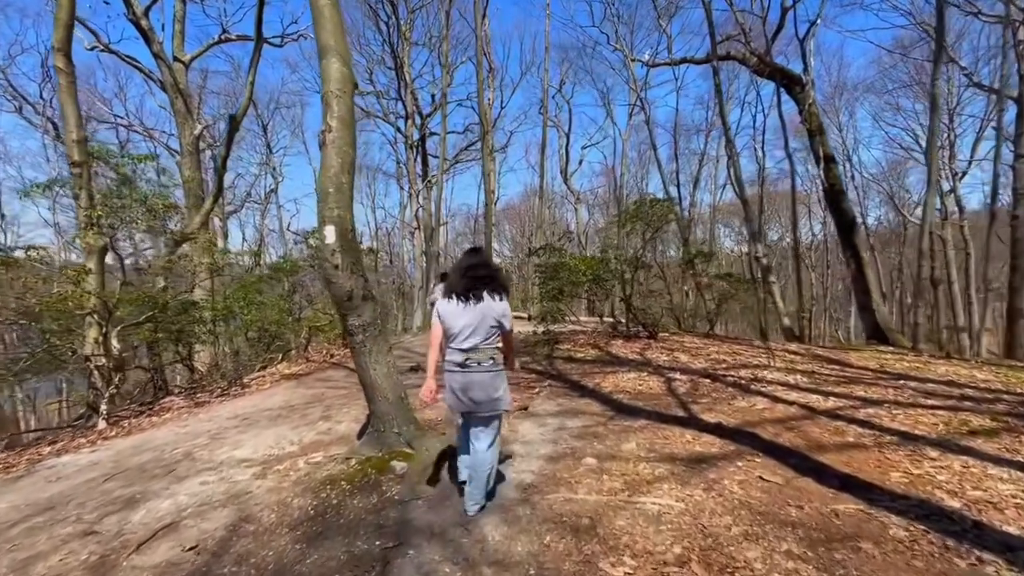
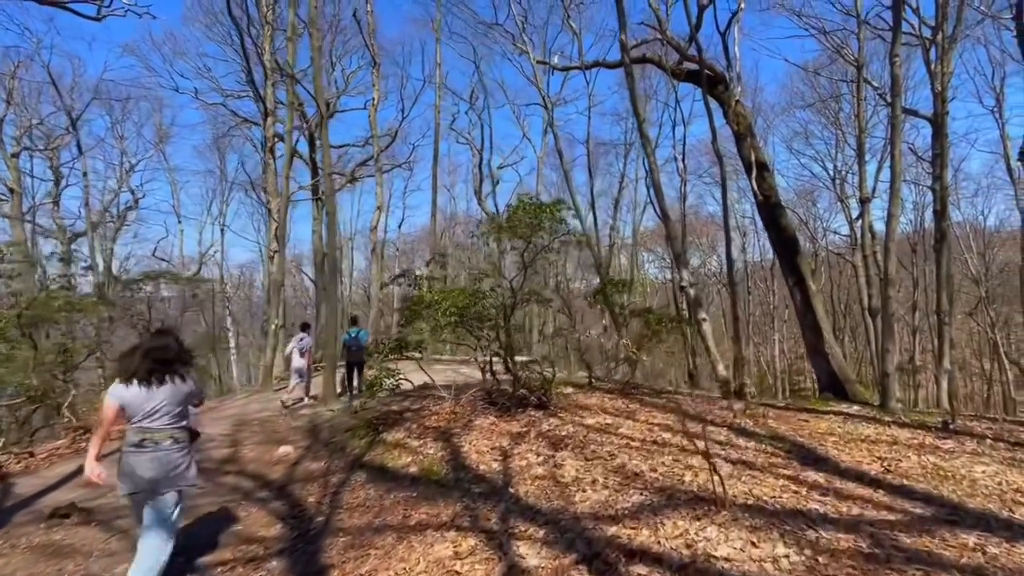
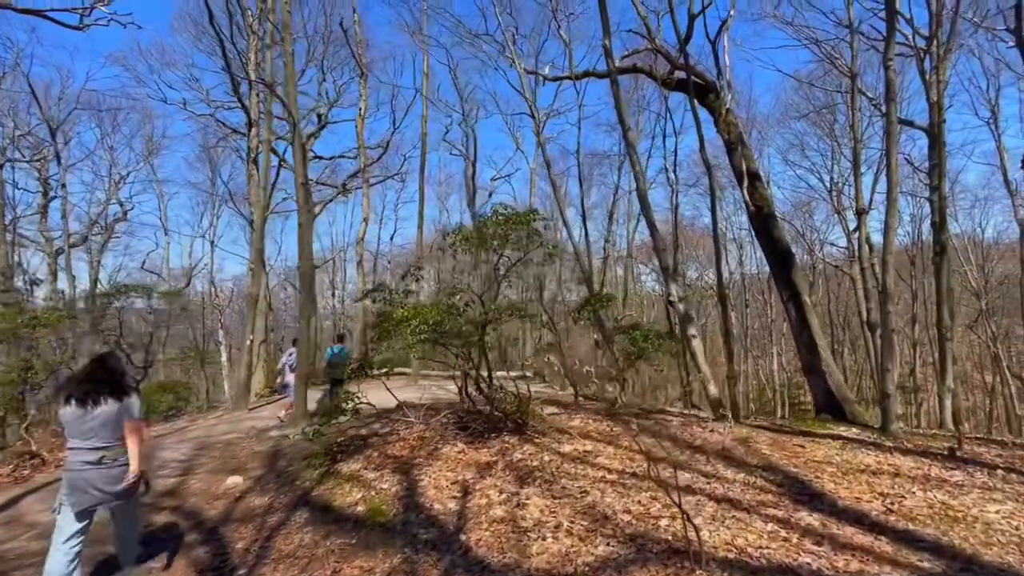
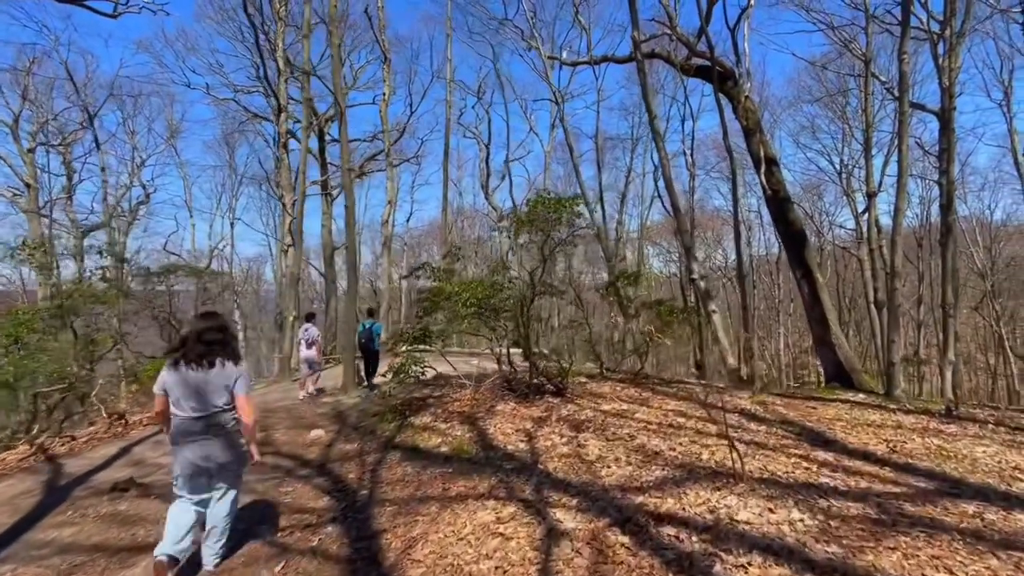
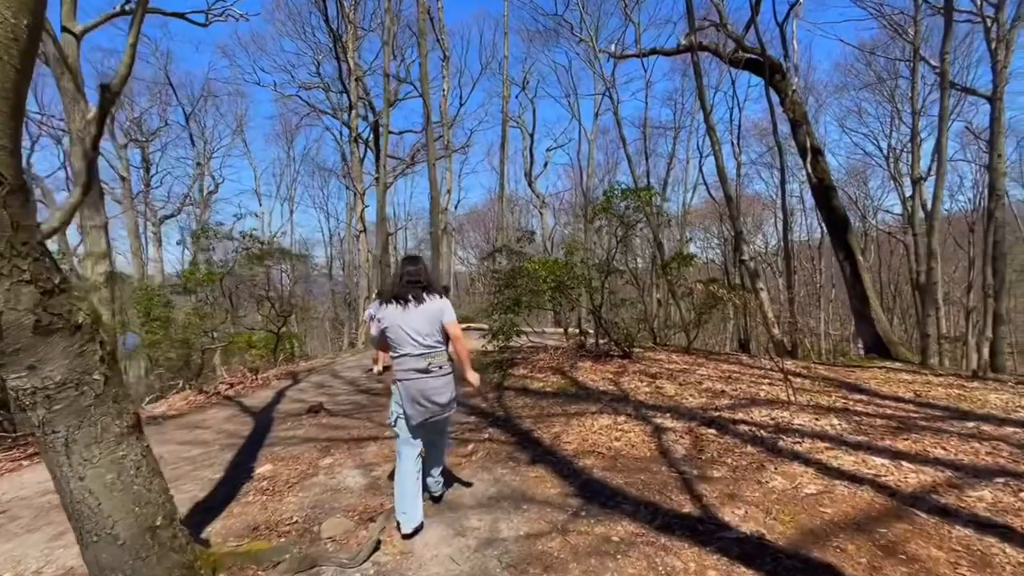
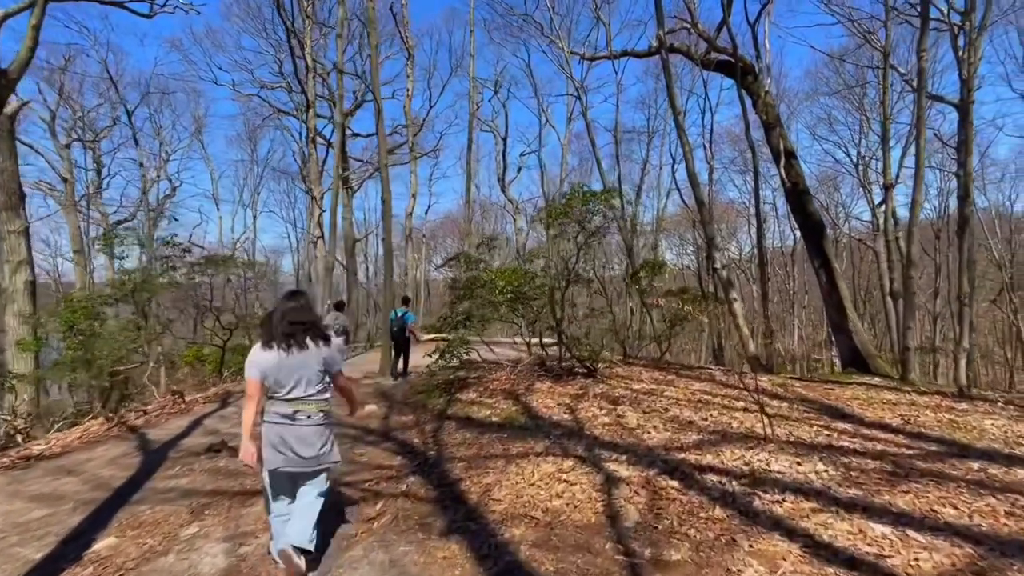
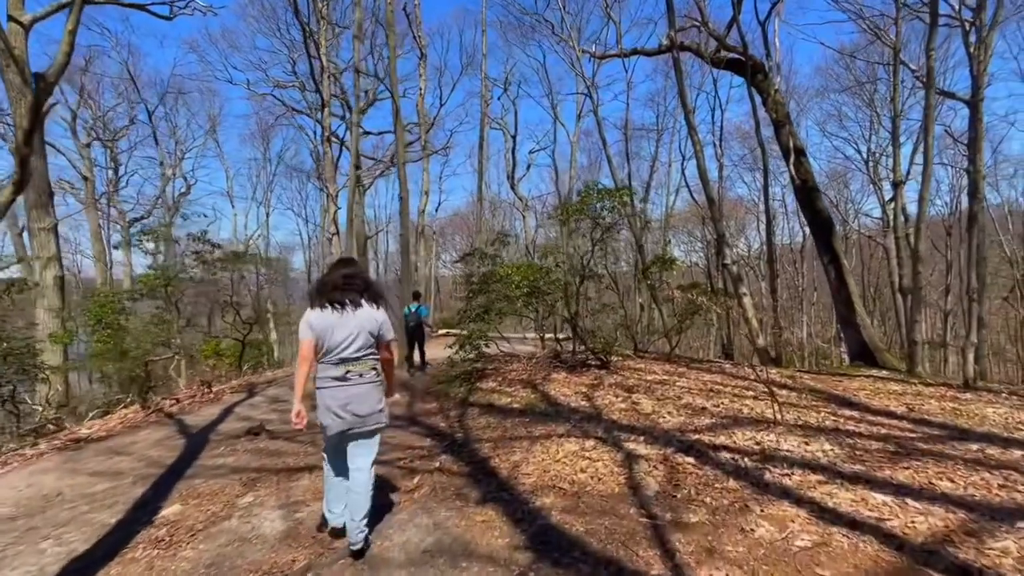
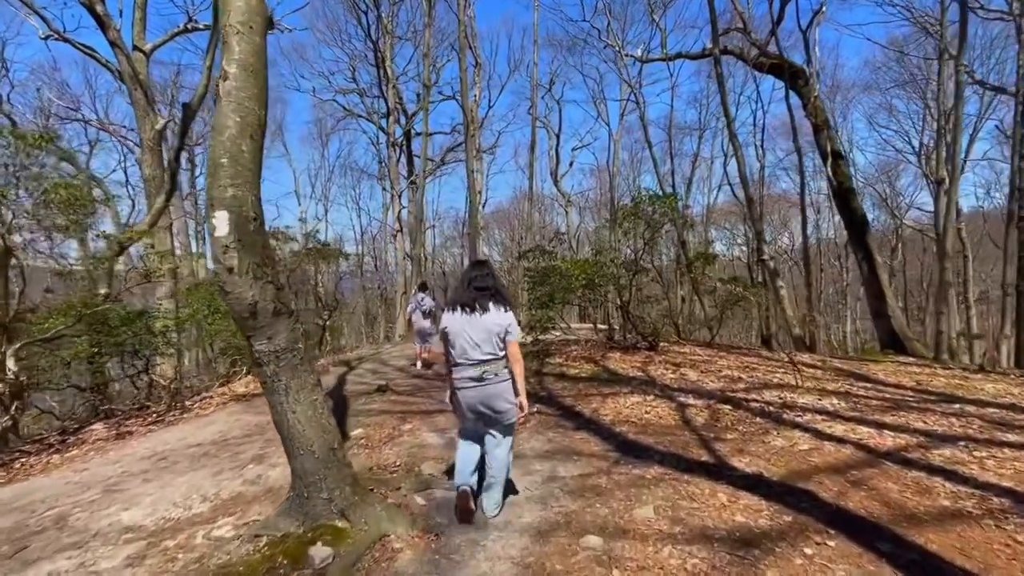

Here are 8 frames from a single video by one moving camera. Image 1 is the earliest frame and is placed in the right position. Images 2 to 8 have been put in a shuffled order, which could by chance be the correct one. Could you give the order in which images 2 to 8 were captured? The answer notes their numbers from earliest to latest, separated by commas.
8, 5, 7, 6, 4, 2, 3
